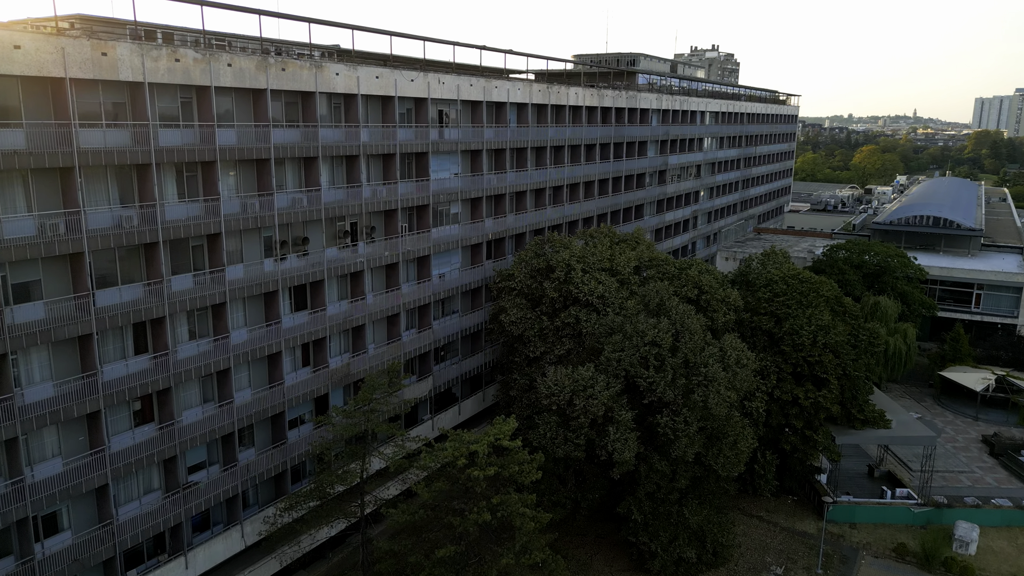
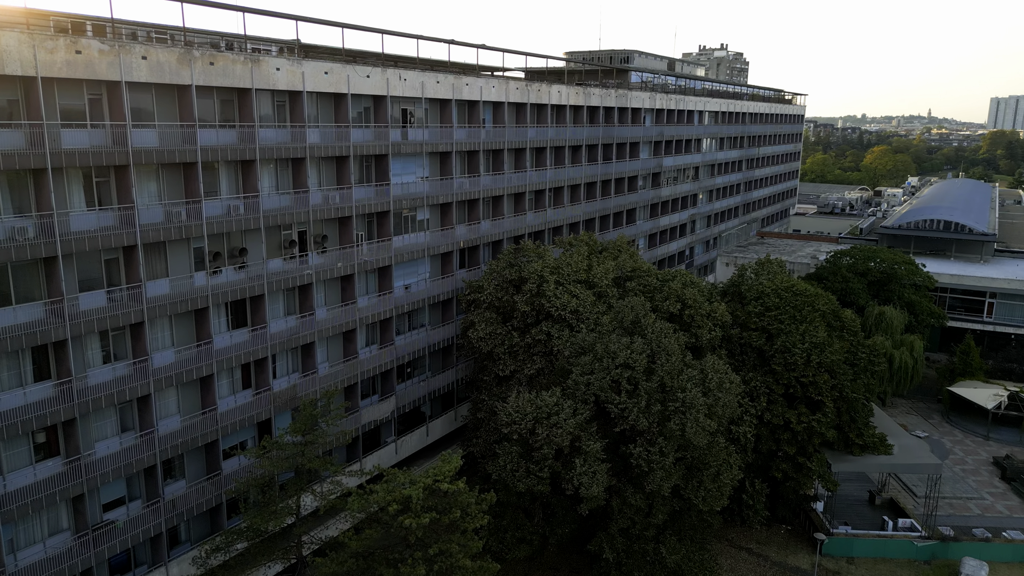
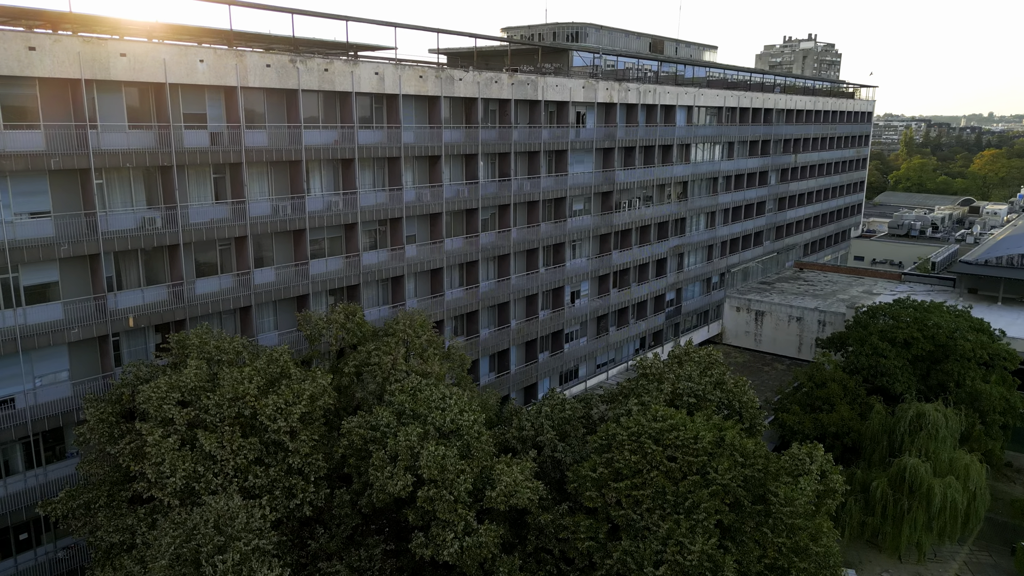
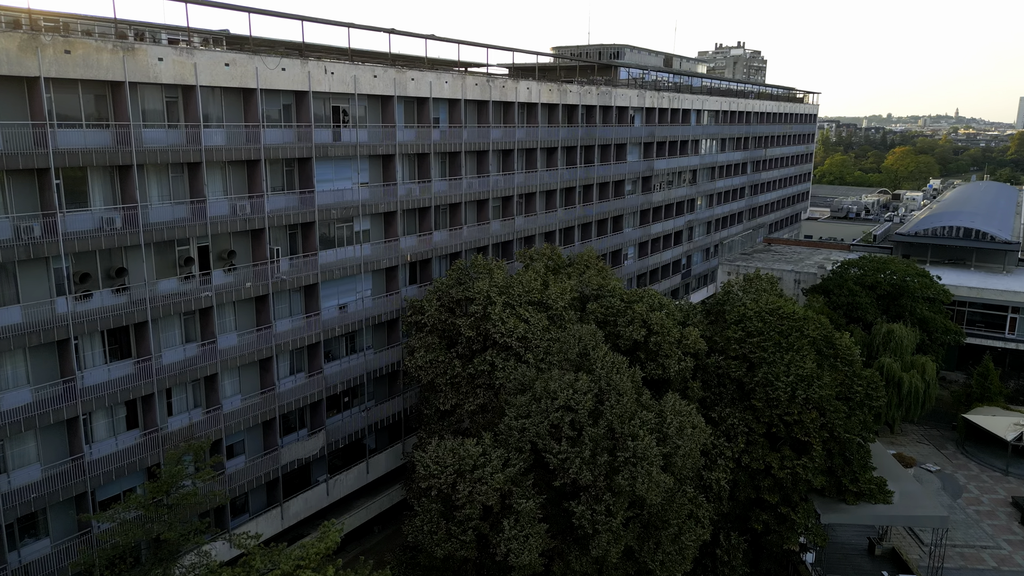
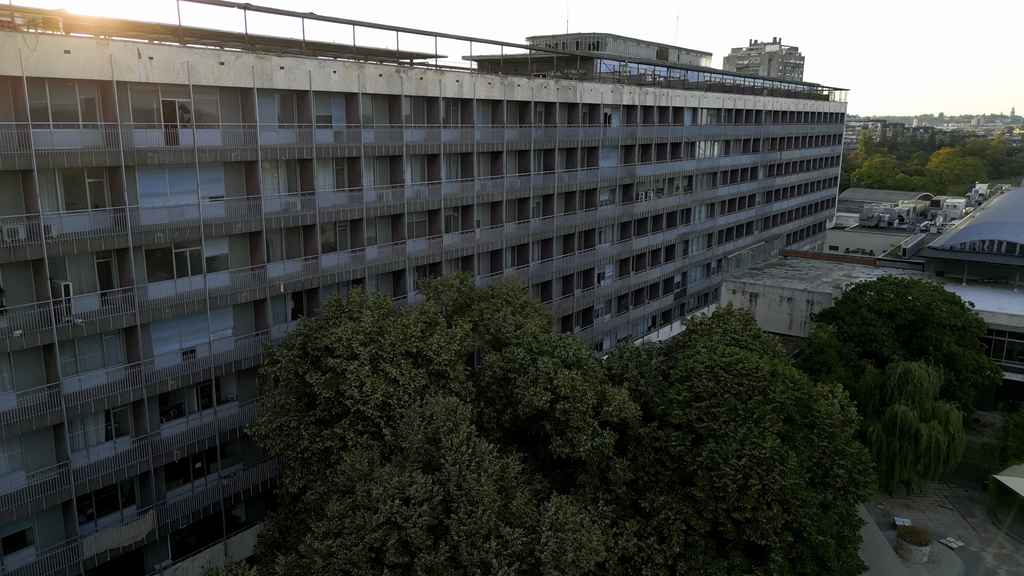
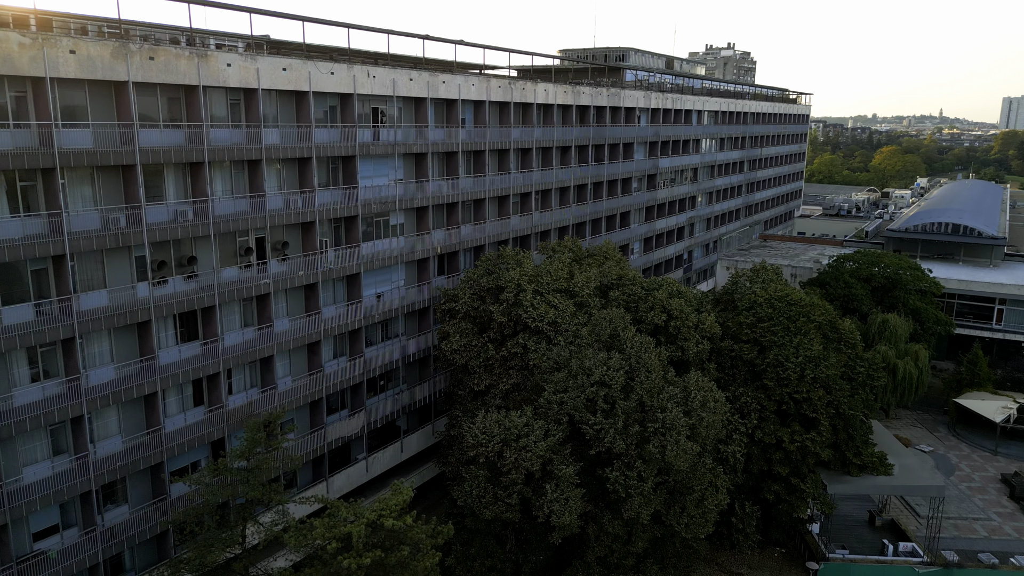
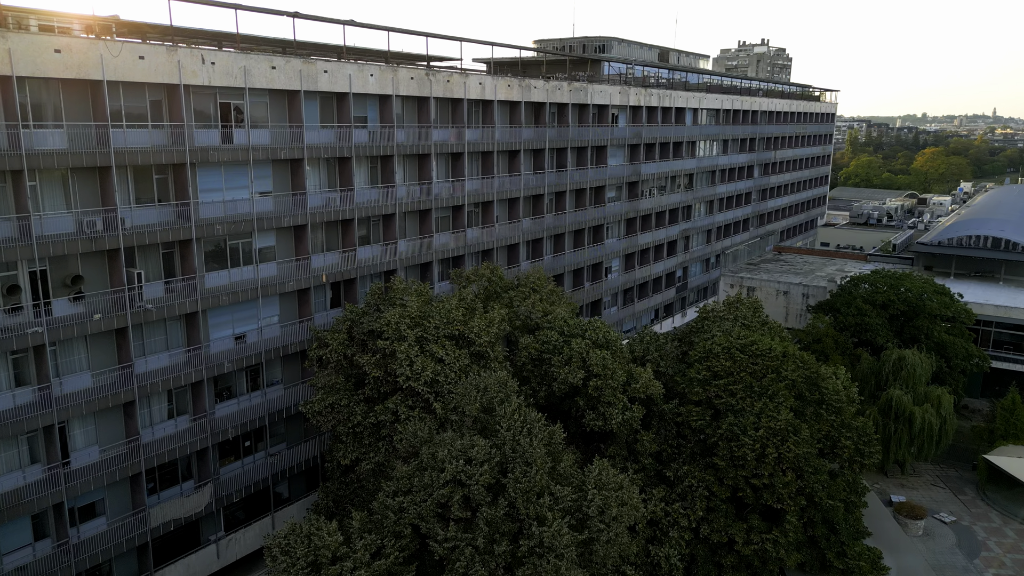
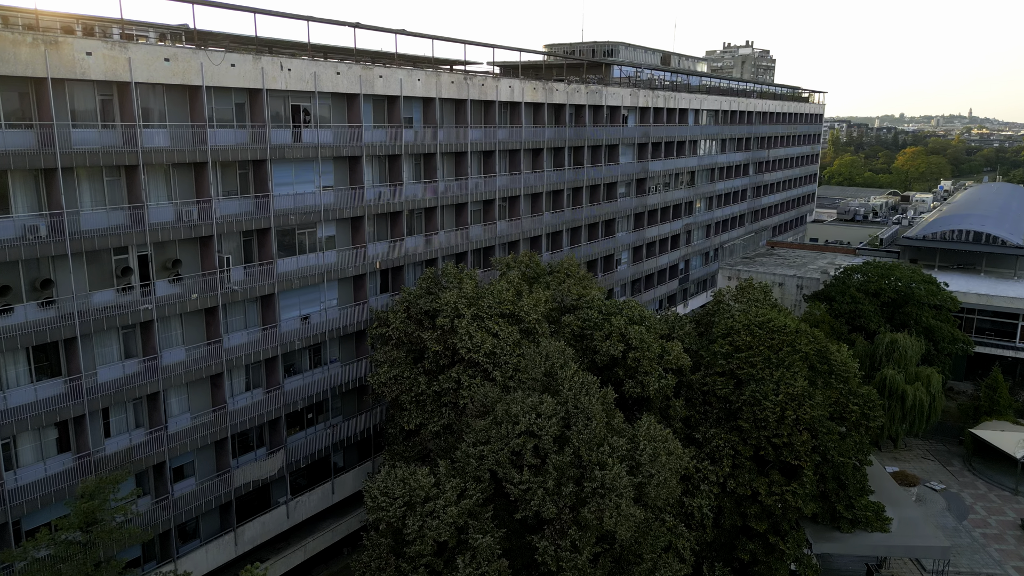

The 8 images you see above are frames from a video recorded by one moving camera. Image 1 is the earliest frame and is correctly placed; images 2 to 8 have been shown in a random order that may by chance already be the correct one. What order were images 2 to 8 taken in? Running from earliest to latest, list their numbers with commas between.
2, 6, 4, 8, 7, 5, 3
